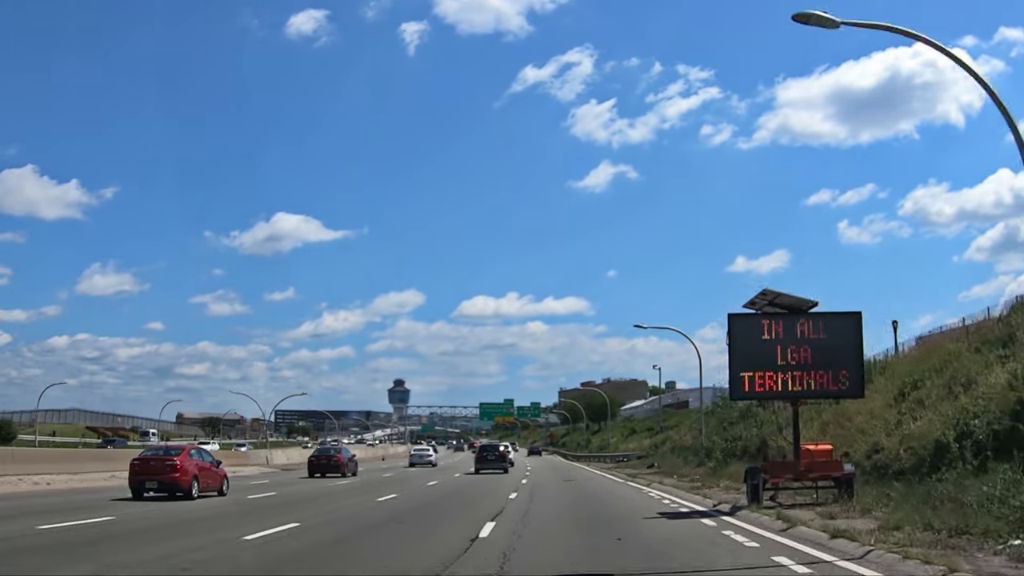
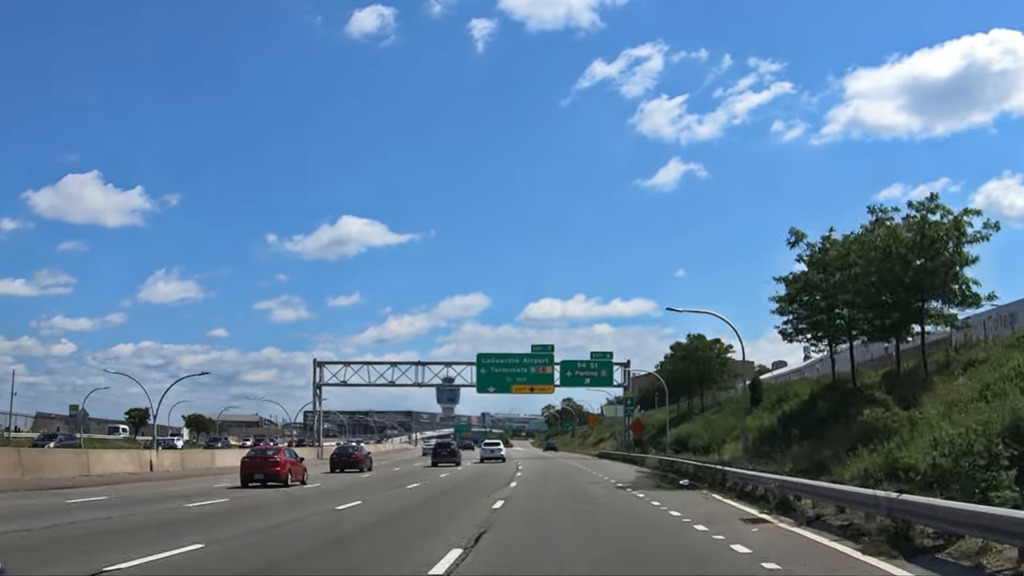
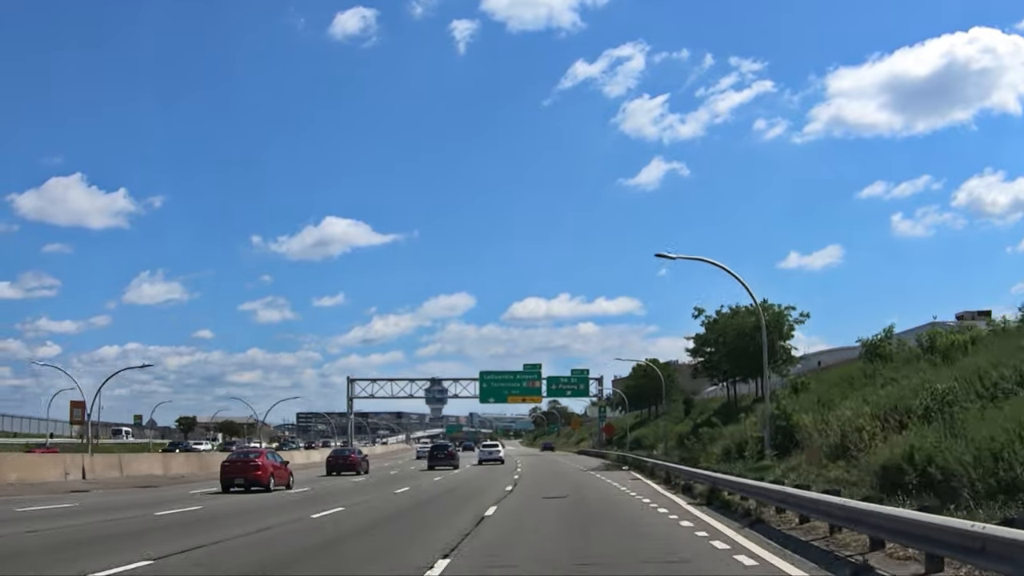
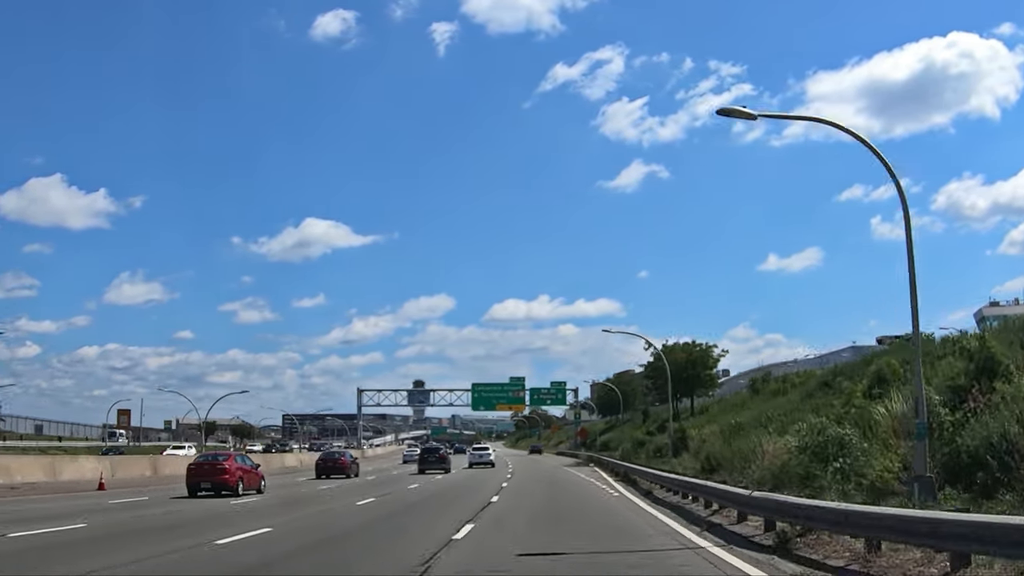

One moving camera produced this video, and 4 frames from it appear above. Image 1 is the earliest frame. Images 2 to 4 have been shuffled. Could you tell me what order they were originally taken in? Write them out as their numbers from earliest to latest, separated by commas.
4, 3, 2
